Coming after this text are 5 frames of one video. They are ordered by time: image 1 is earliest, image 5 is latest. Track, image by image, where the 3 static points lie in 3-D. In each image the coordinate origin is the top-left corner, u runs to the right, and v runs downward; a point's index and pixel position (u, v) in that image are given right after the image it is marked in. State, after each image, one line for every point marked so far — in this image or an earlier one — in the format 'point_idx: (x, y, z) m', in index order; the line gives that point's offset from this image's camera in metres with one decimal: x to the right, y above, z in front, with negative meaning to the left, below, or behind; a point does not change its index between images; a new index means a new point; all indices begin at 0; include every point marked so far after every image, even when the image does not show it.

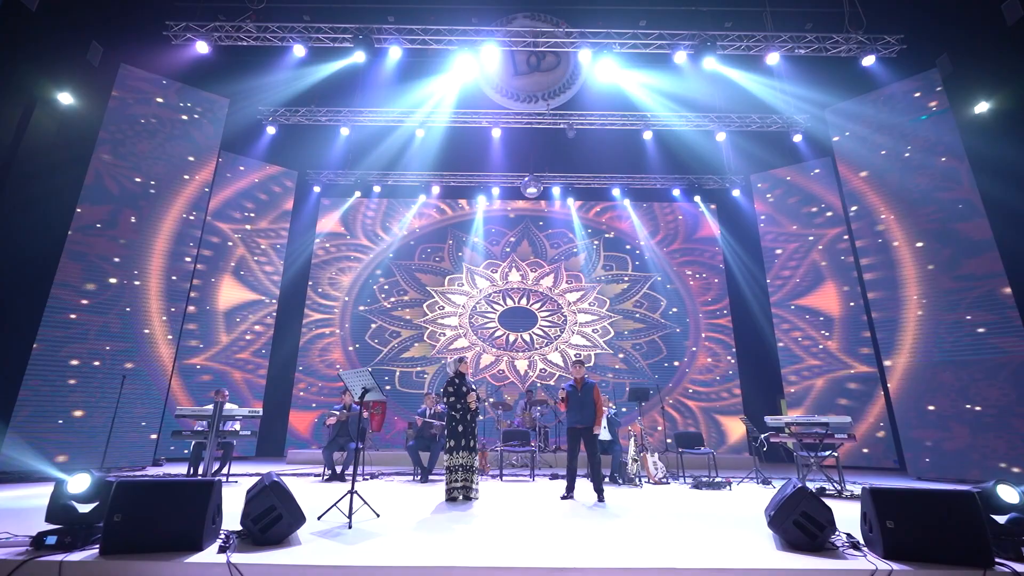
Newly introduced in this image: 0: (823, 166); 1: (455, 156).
0: (+7.3, +2.8, +10.9) m
1: (-1.4, +3.2, +11.4) m
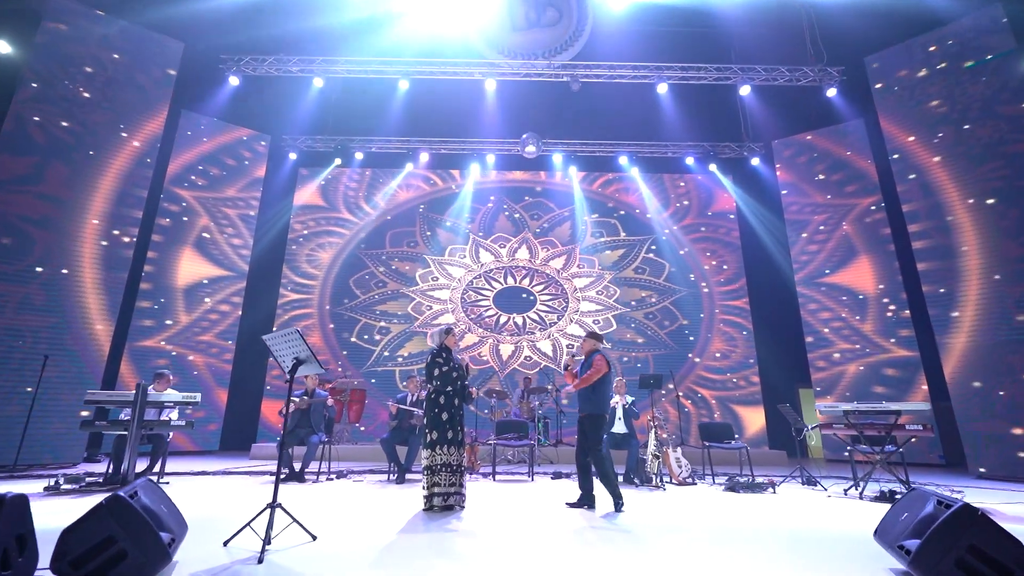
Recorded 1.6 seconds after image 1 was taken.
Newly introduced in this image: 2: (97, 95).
0: (+7.2, +3.3, +9.7) m
1: (-1.5, +3.7, +10.2) m
2: (-6.6, +3.1, +7.4) m
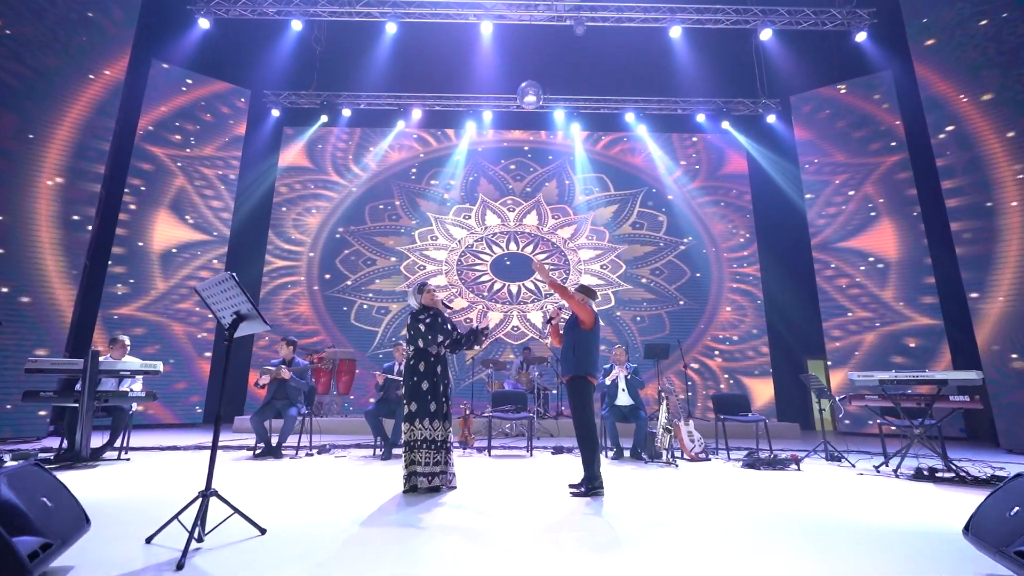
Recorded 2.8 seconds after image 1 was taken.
0: (+7.2, +4.0, +9.0) m
1: (-1.5, +4.4, +9.4) m
2: (-6.7, +3.6, +6.7) m
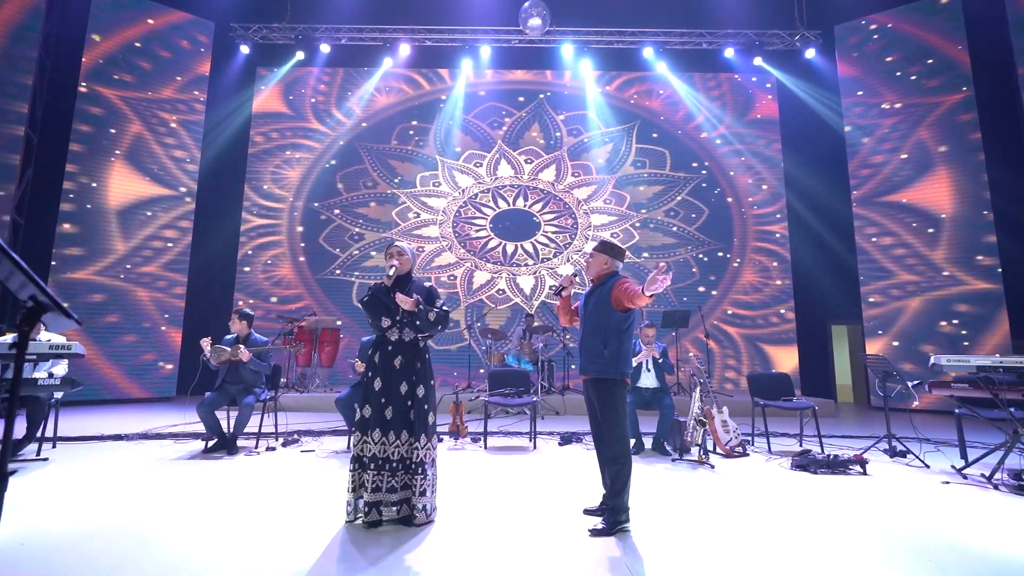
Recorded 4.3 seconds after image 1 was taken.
0: (+7.2, +4.6, +7.6) m
1: (-1.5, +5.1, +8.1) m
2: (-6.6, +4.1, +5.5) m
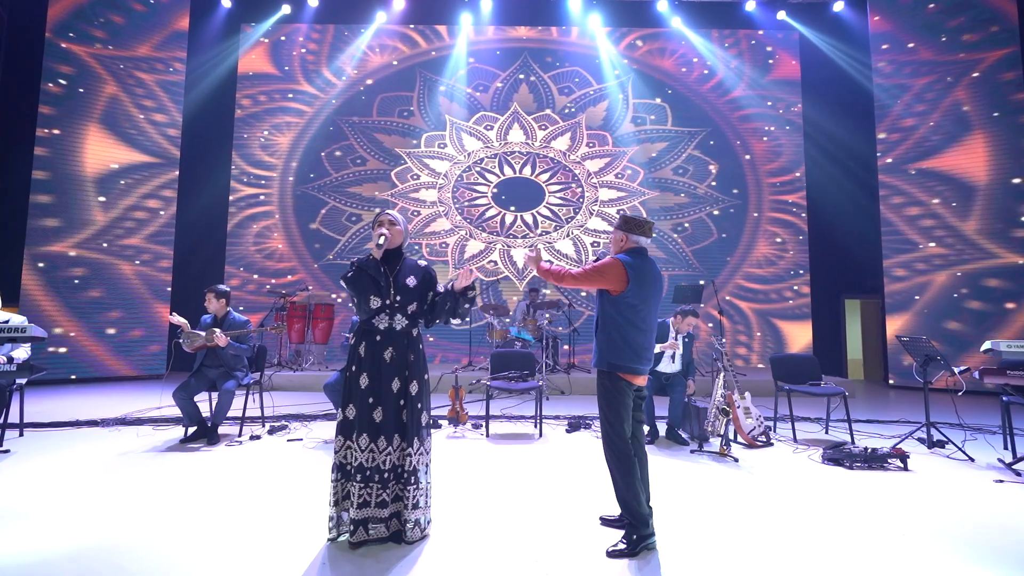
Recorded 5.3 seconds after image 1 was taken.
0: (+7.3, +5.0, +6.9) m
1: (-1.4, +5.6, +7.4) m
2: (-6.6, +4.4, +4.8) m
